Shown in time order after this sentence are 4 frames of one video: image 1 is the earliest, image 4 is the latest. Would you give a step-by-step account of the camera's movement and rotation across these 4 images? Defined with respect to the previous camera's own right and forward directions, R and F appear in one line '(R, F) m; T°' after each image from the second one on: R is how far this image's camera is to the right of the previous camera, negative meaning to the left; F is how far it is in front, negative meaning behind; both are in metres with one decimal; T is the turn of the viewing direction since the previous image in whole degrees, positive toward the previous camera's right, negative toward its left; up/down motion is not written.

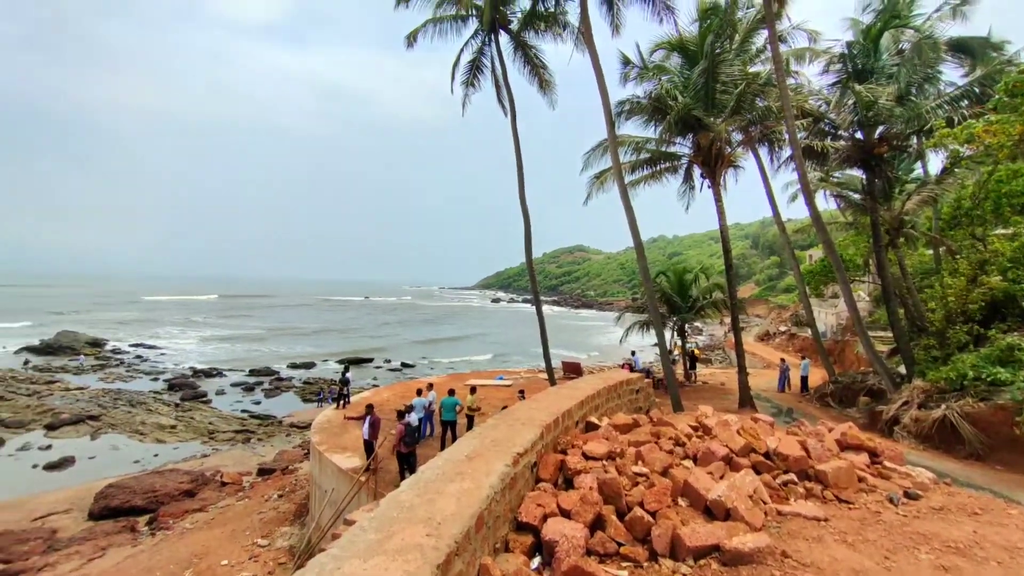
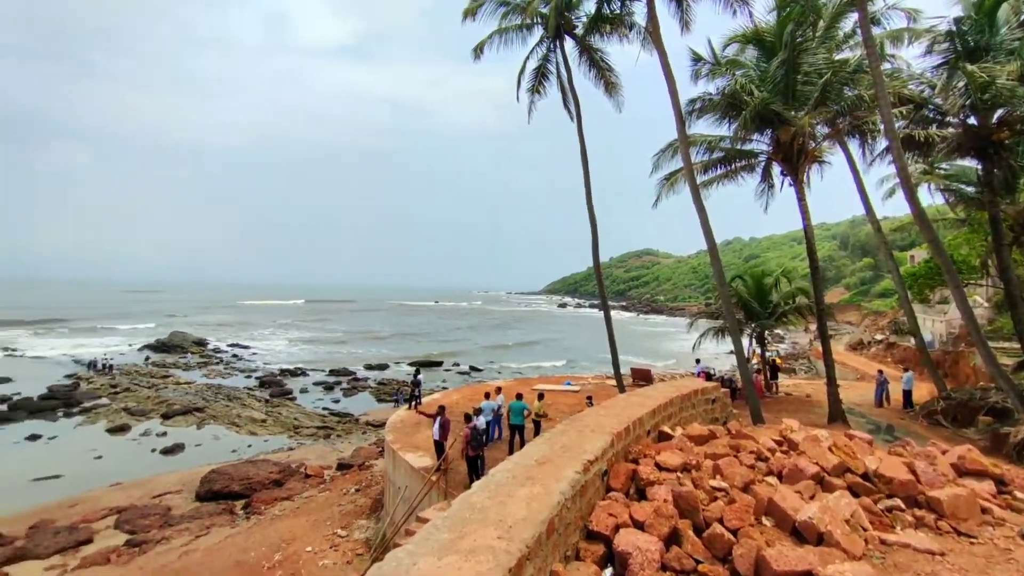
(0.0, 0.0) m; -8°
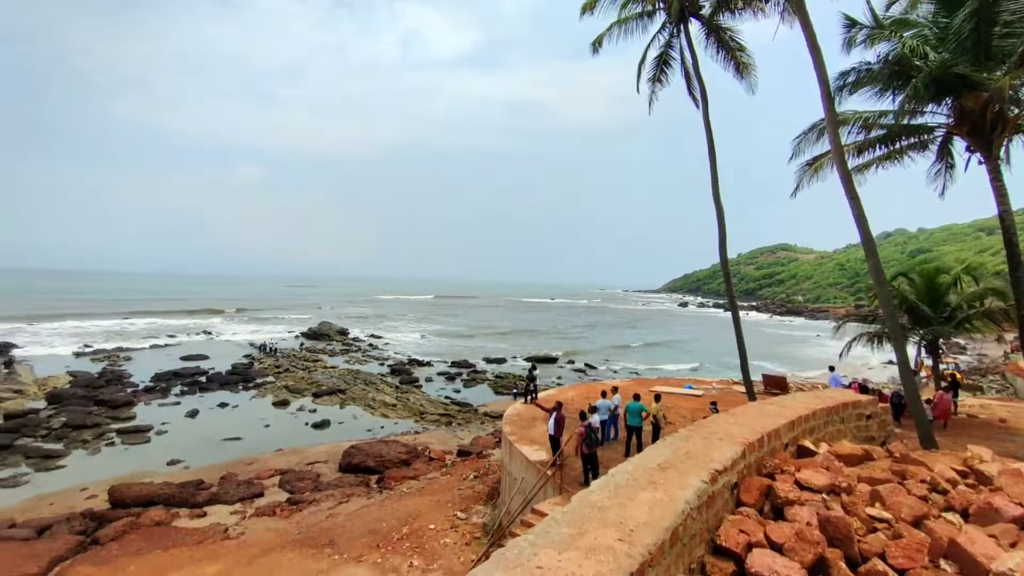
(0.0, 0.0) m; -14°
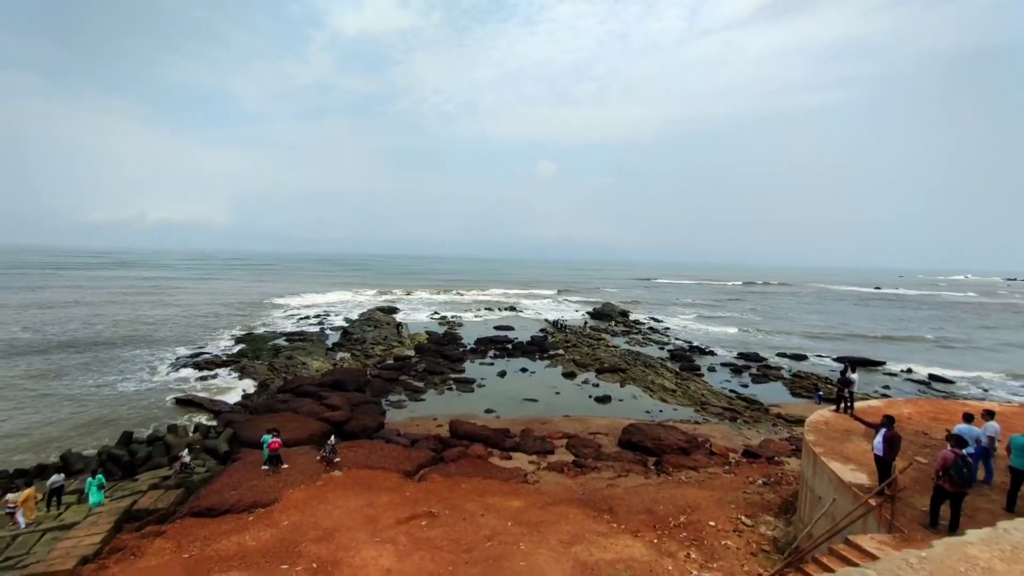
(-0.2, 0.0) m; -33°
